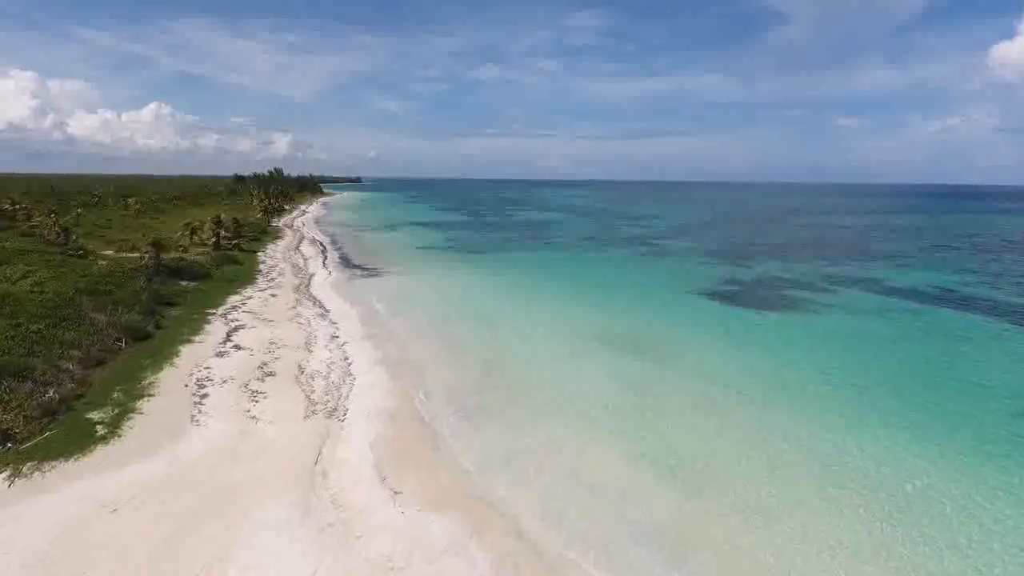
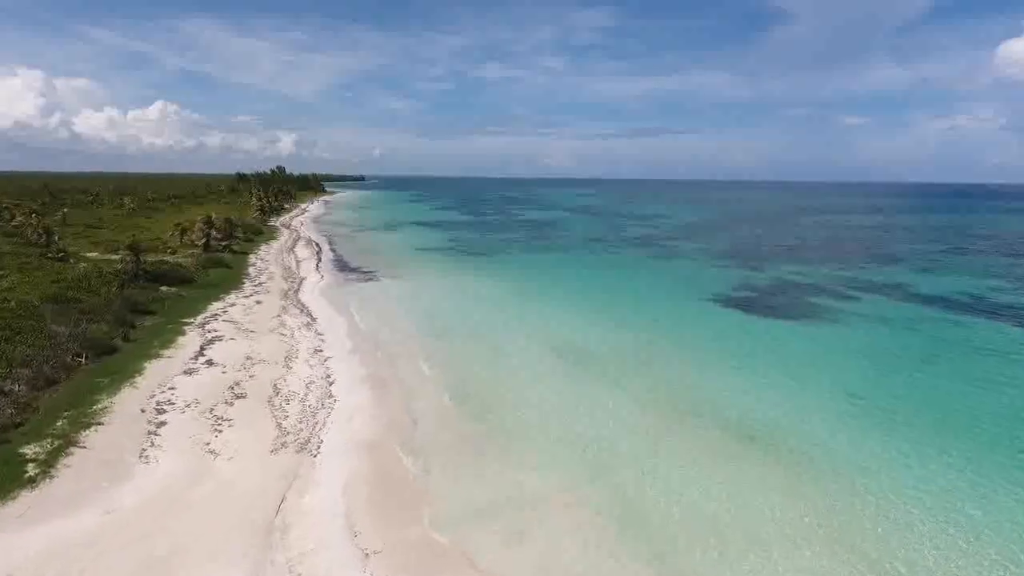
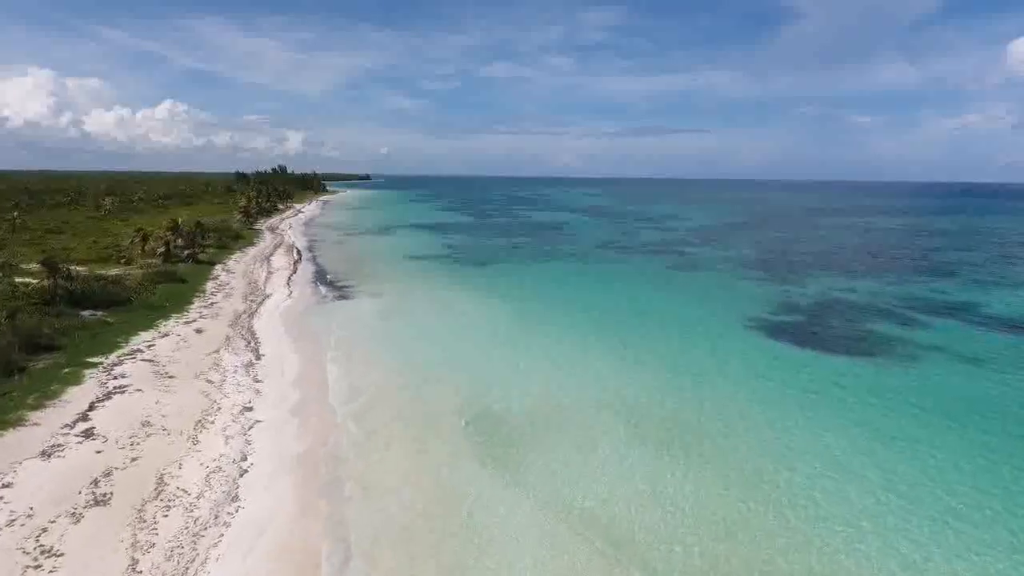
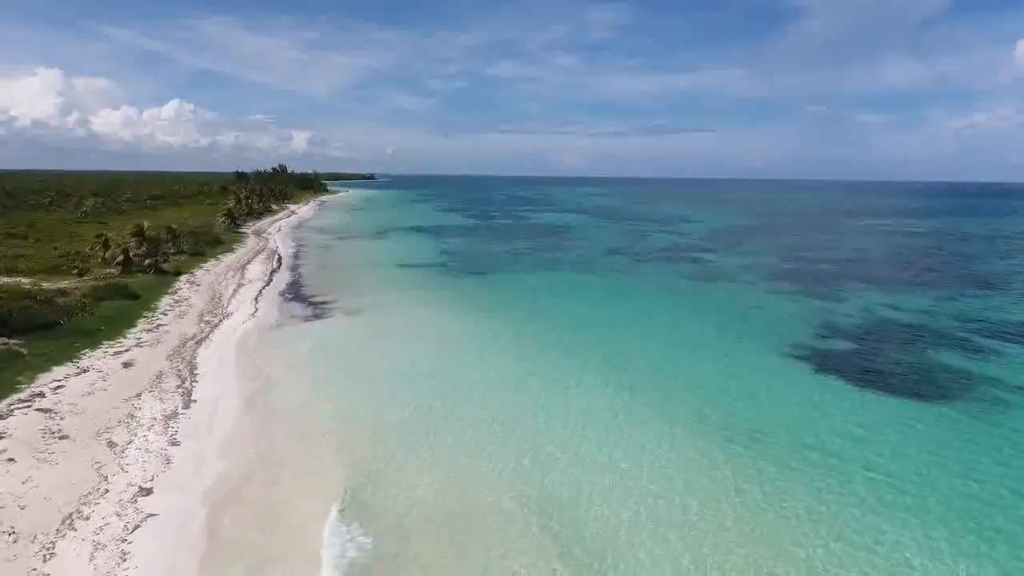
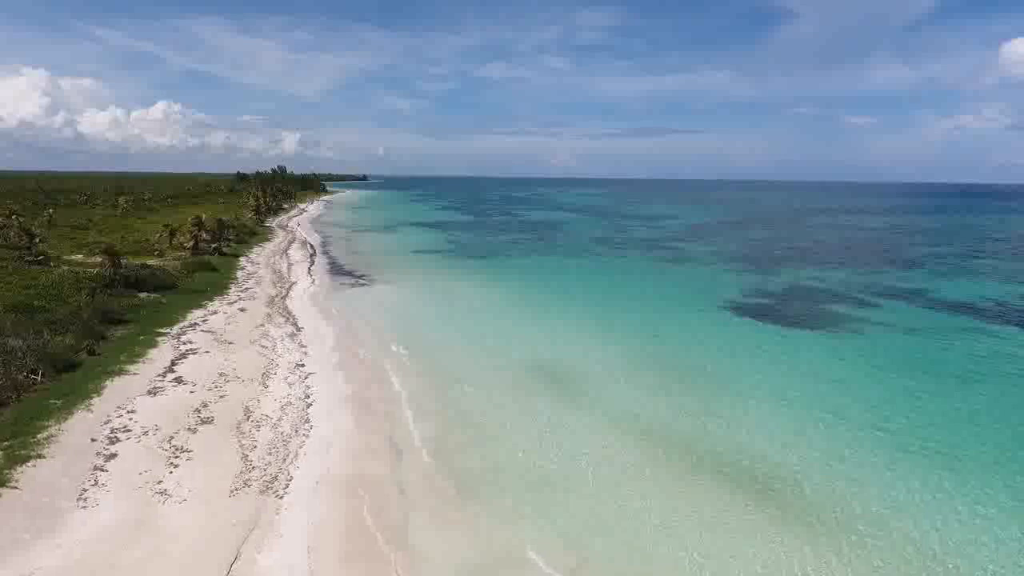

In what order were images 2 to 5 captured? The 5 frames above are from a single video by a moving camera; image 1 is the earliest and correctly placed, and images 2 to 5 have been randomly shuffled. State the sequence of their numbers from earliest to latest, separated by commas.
2, 5, 3, 4
